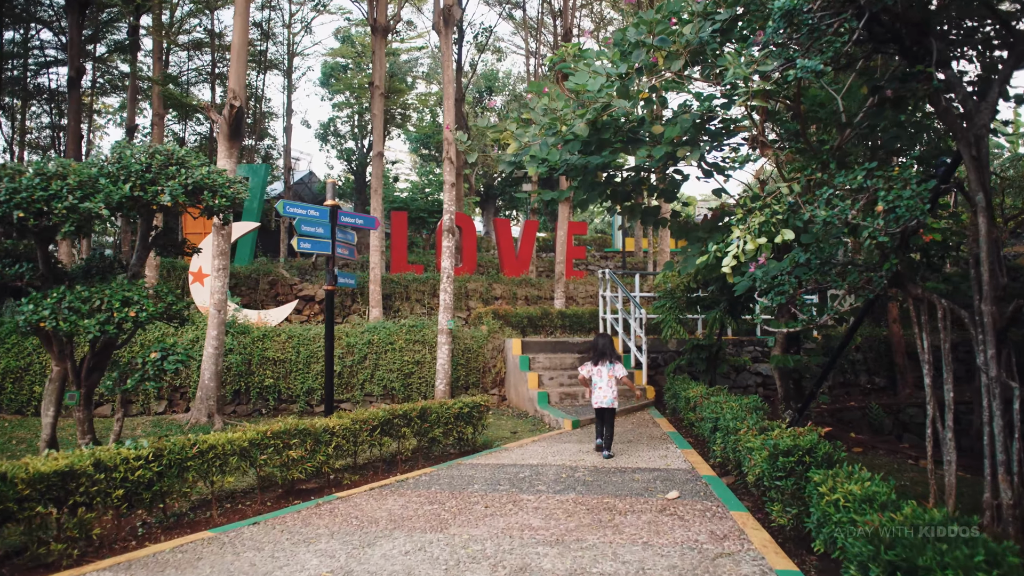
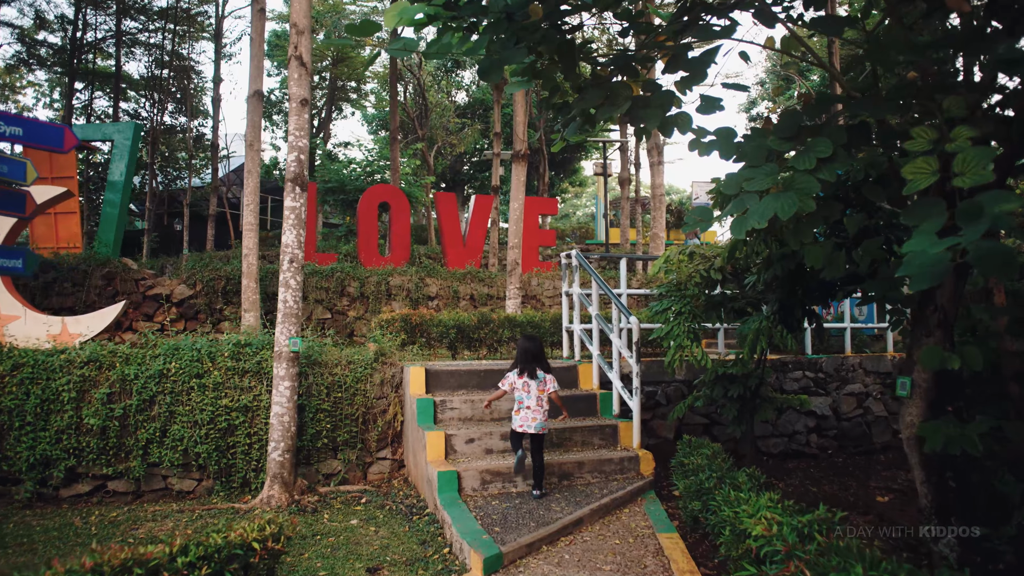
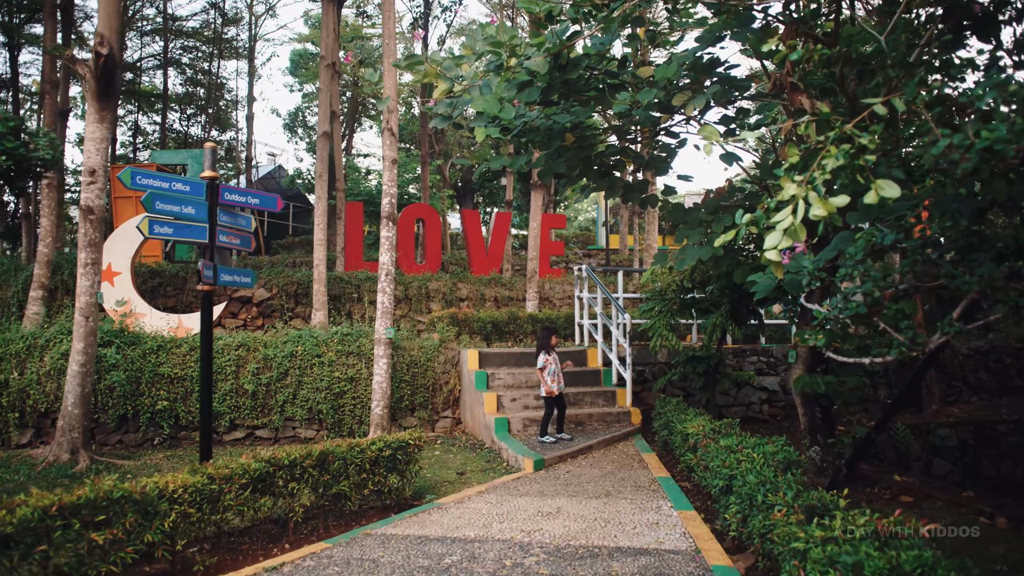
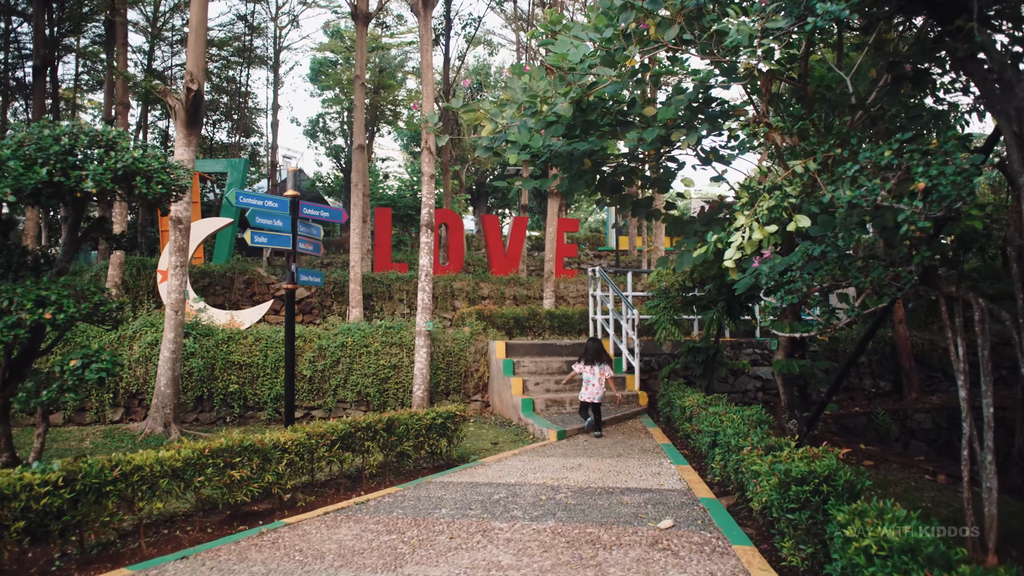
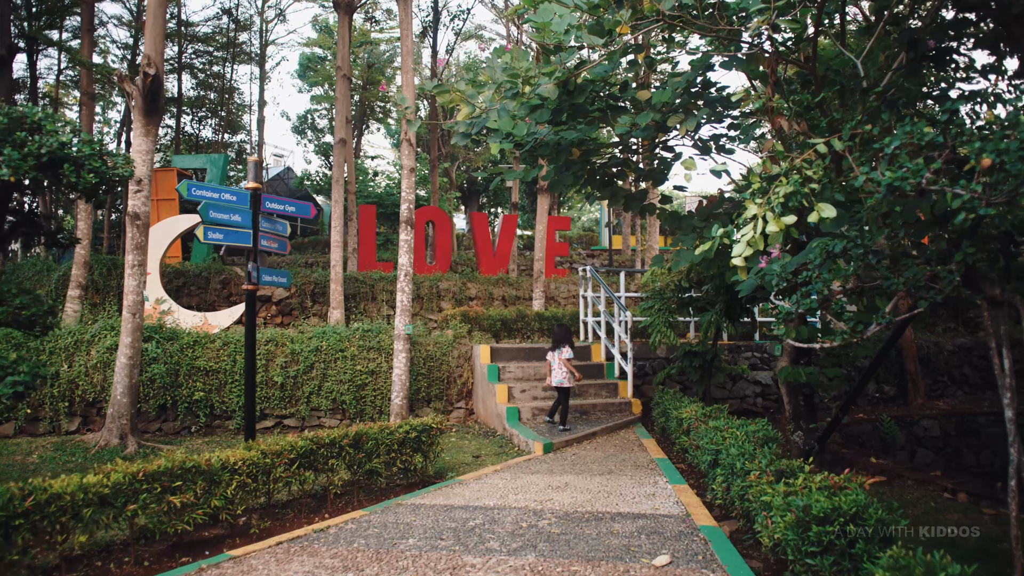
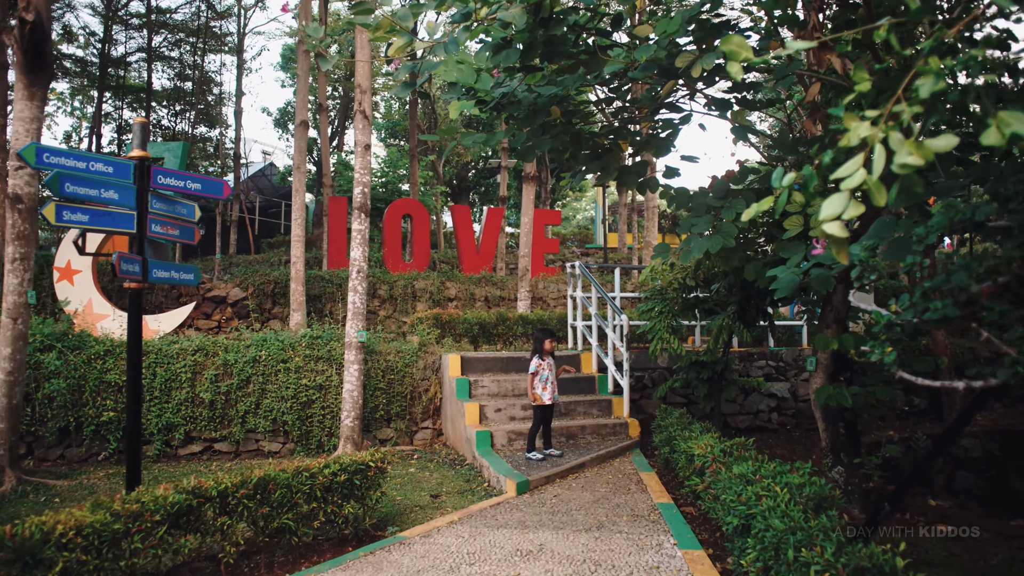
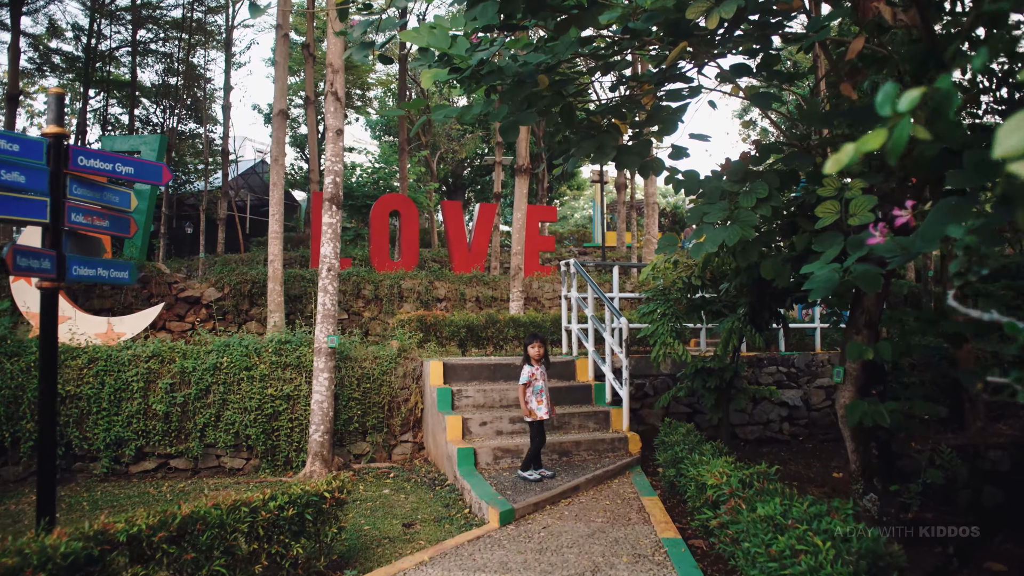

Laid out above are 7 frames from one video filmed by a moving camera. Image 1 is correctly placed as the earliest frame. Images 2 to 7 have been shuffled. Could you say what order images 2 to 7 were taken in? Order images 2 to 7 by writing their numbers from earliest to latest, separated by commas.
4, 5, 3, 6, 7, 2
